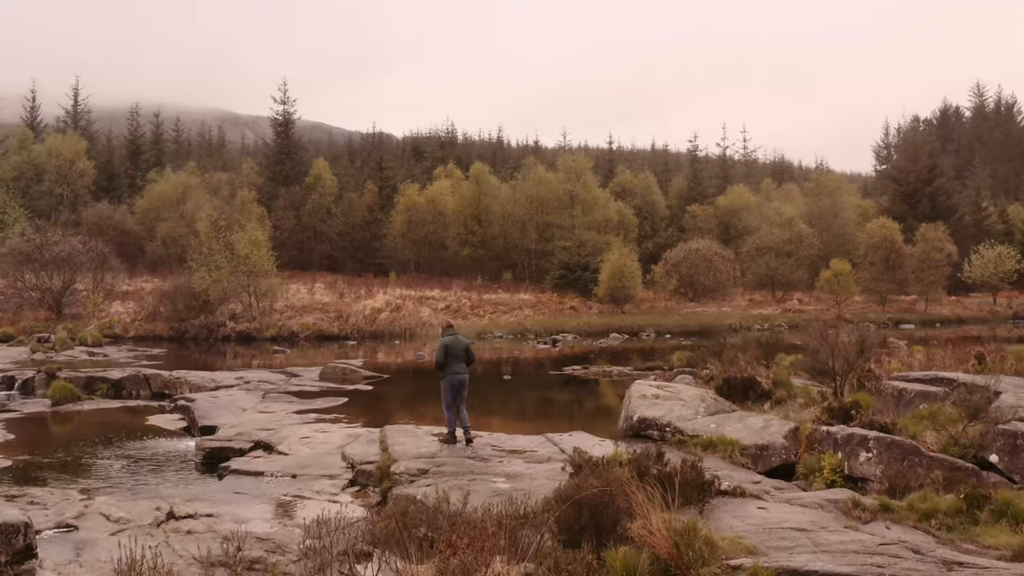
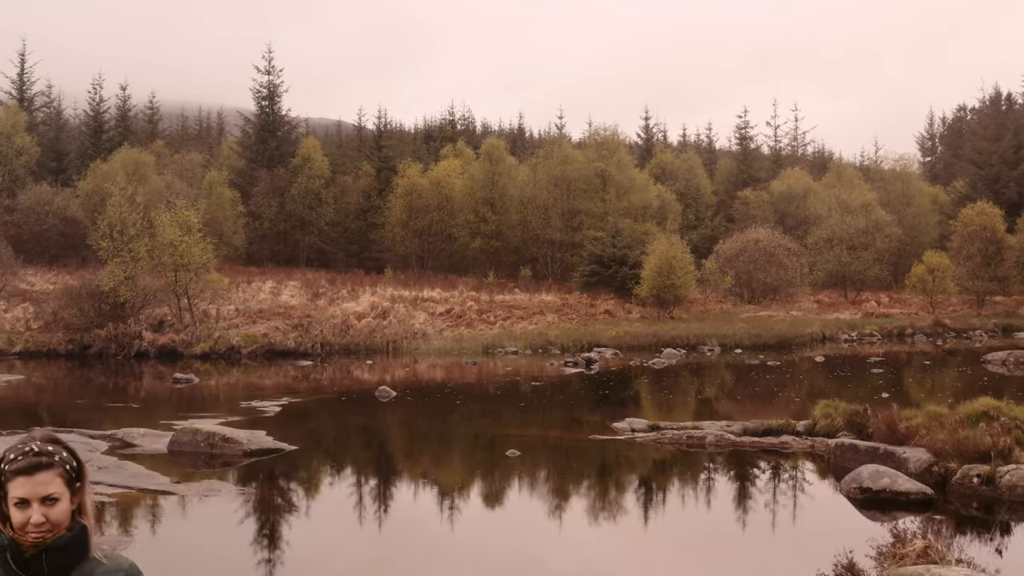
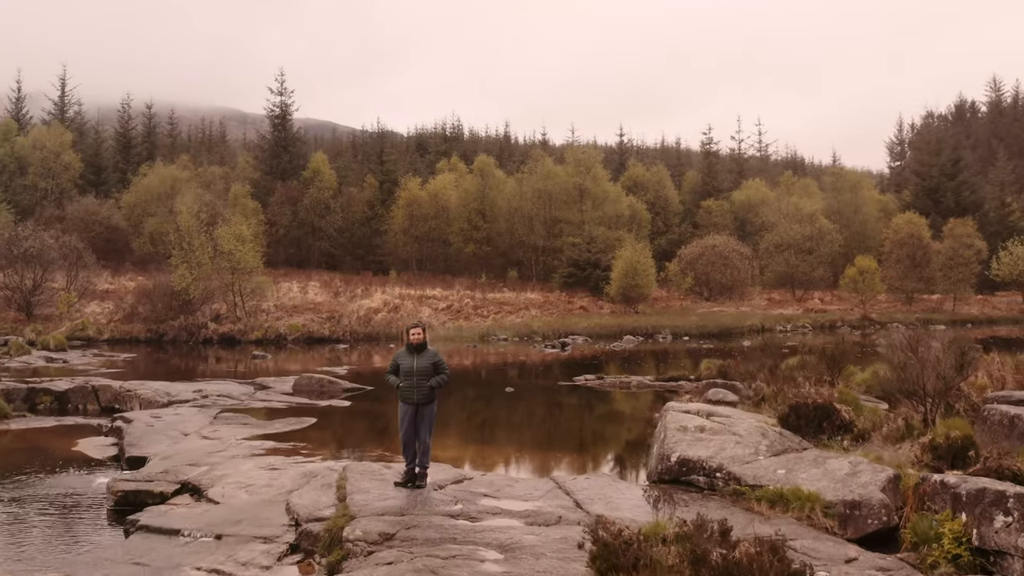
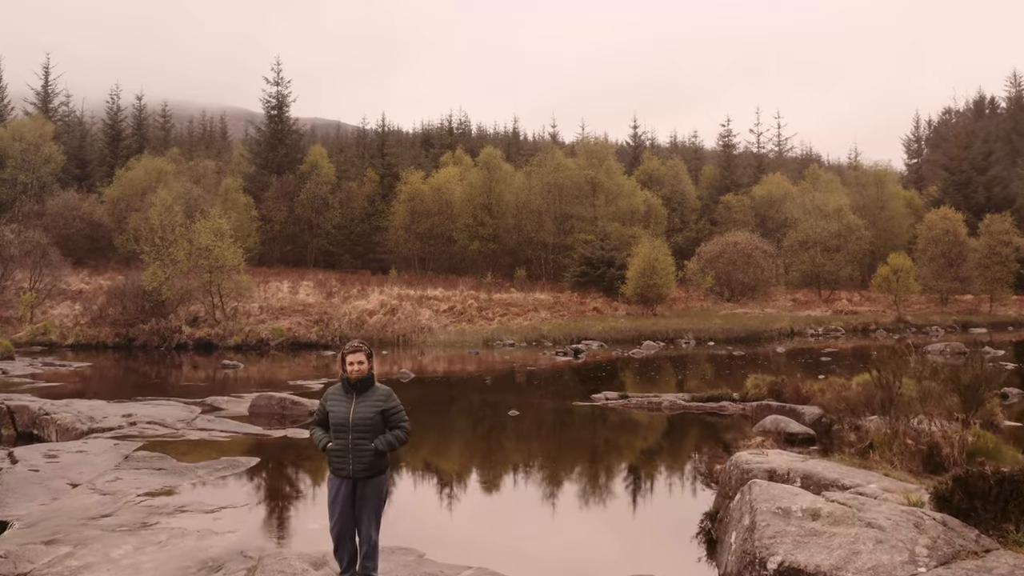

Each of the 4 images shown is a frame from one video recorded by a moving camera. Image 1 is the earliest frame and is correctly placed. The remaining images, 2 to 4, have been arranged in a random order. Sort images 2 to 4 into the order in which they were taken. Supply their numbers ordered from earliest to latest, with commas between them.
3, 4, 2
